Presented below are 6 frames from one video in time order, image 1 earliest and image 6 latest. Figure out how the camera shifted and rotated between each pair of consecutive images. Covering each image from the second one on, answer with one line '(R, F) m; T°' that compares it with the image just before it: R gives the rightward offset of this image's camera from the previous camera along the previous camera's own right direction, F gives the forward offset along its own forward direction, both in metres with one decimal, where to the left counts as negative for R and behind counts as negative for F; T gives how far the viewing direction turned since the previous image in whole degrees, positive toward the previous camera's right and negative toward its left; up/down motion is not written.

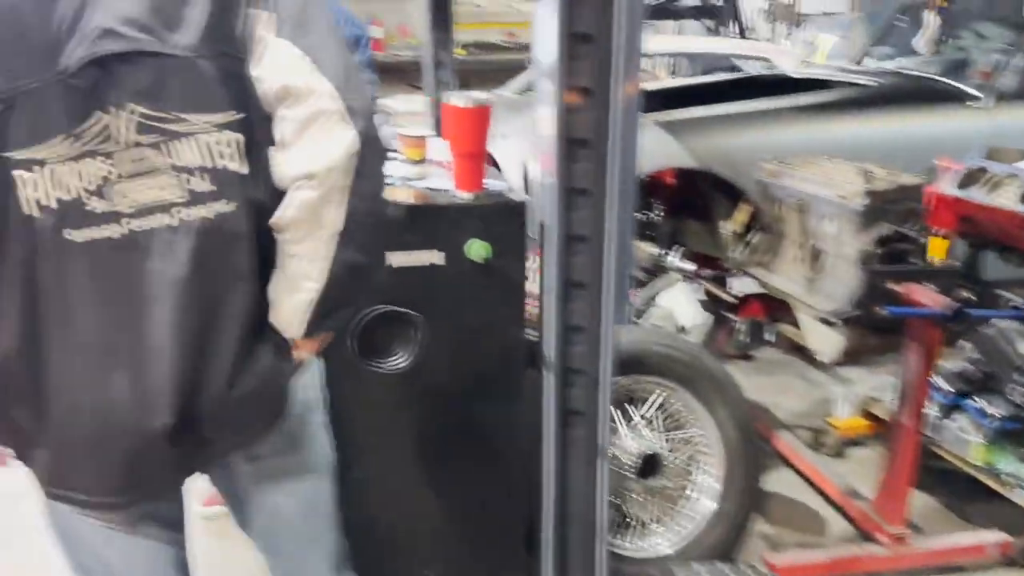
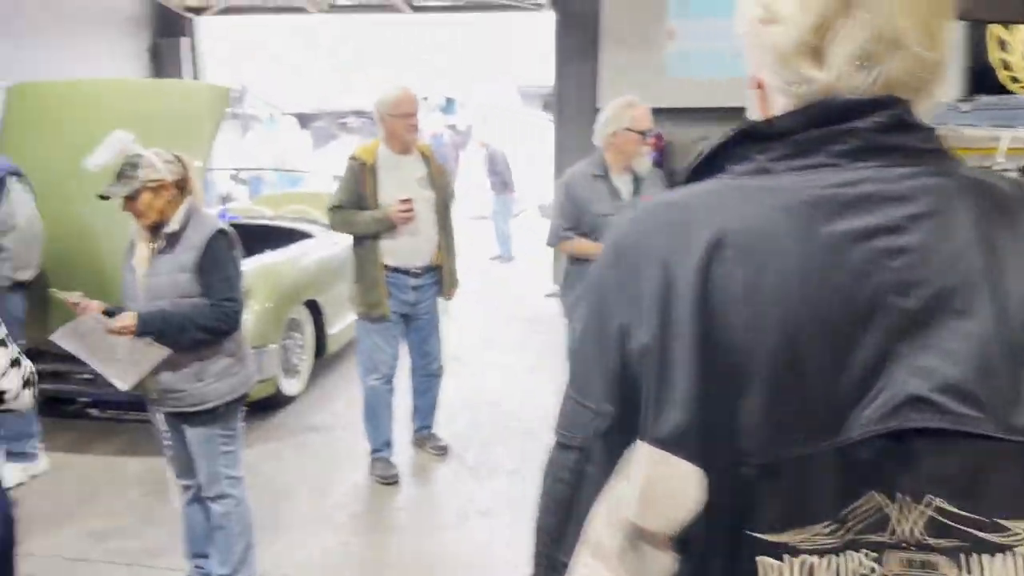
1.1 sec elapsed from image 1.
(-0.5, +0.2) m; -25°
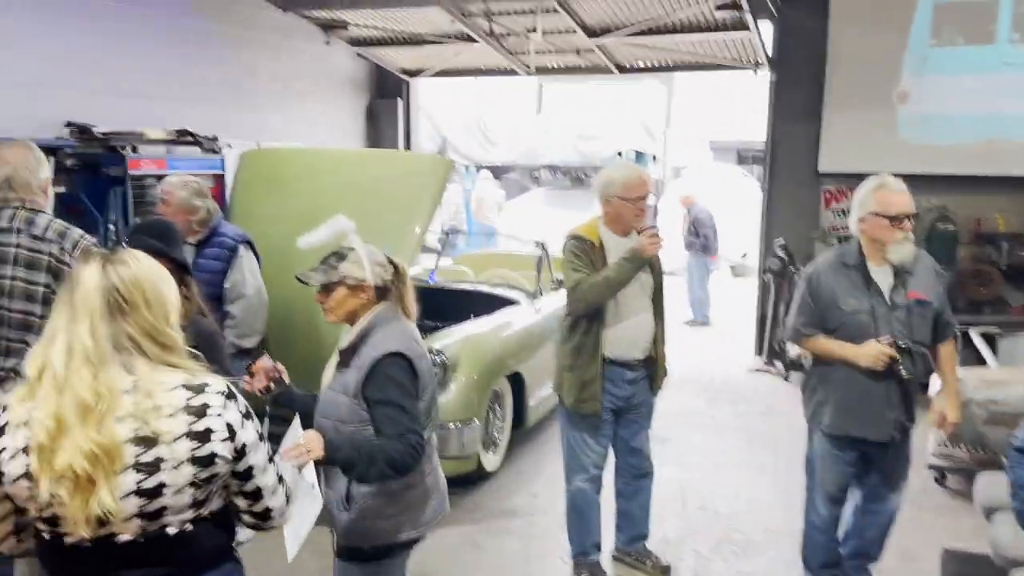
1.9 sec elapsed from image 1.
(-0.2, +0.3) m; -13°
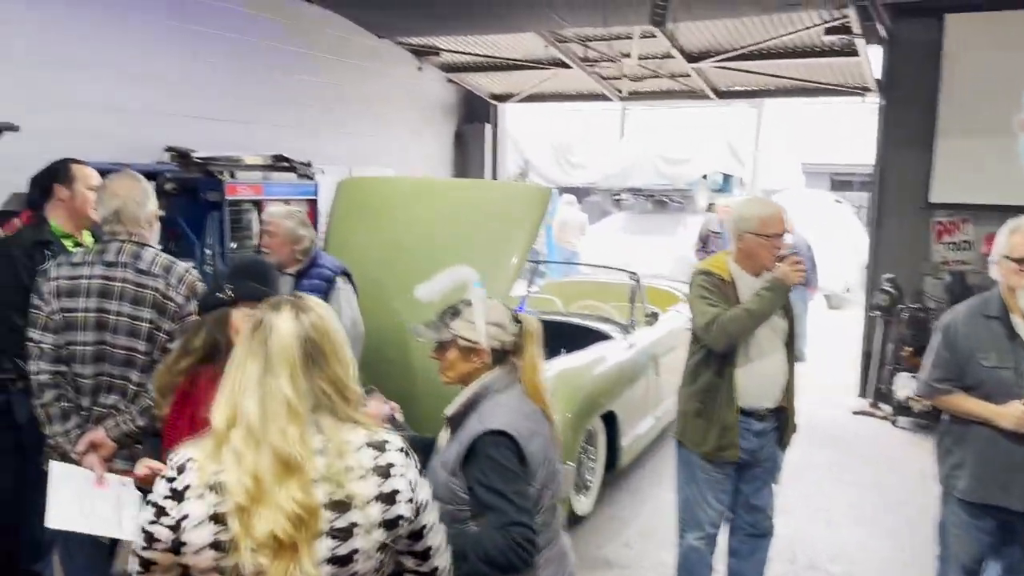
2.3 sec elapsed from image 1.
(-0.1, +0.2) m; -5°
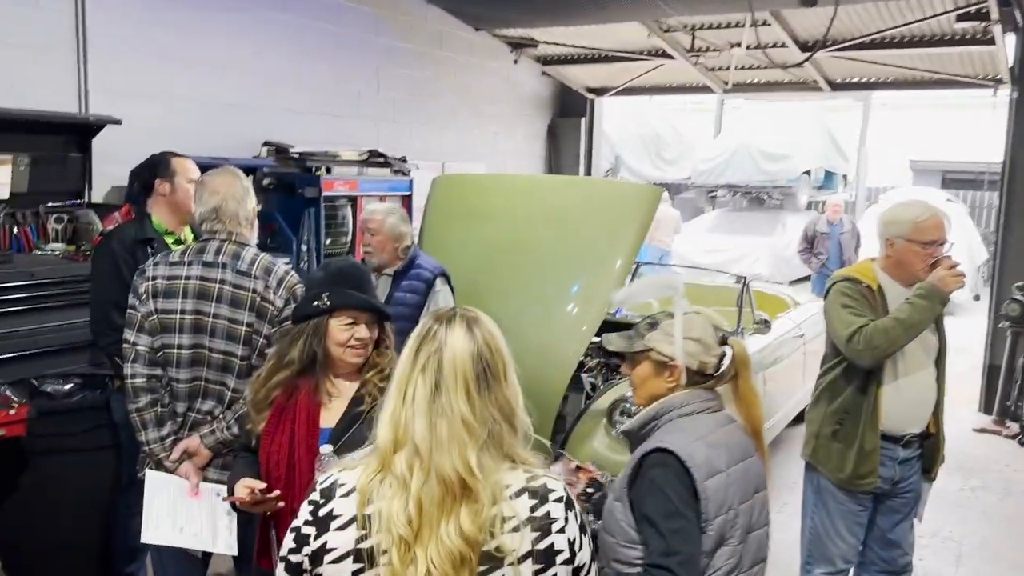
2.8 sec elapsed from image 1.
(-0.1, +0.2) m; -6°
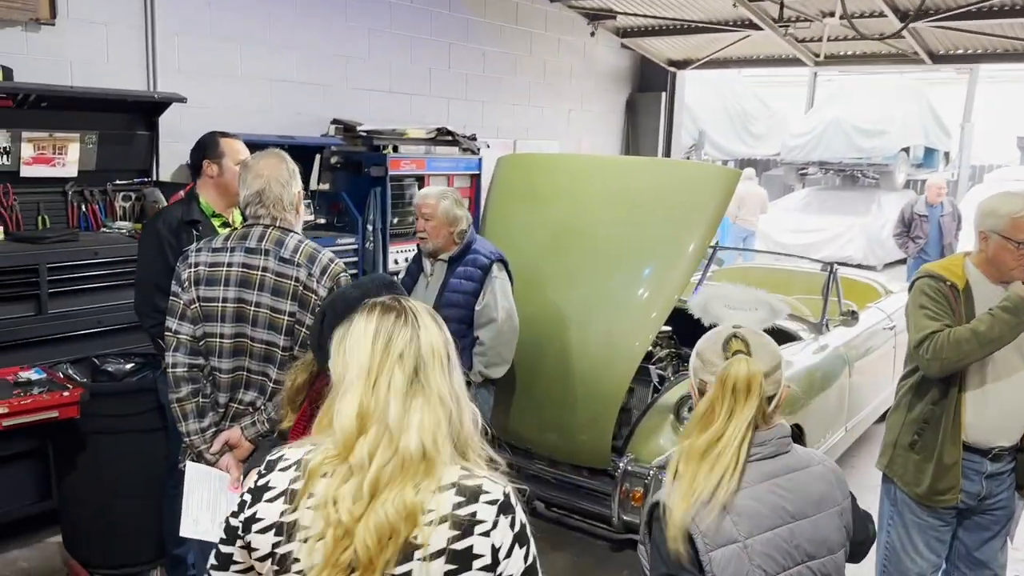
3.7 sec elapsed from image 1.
(+0.1, +0.2) m; -6°
